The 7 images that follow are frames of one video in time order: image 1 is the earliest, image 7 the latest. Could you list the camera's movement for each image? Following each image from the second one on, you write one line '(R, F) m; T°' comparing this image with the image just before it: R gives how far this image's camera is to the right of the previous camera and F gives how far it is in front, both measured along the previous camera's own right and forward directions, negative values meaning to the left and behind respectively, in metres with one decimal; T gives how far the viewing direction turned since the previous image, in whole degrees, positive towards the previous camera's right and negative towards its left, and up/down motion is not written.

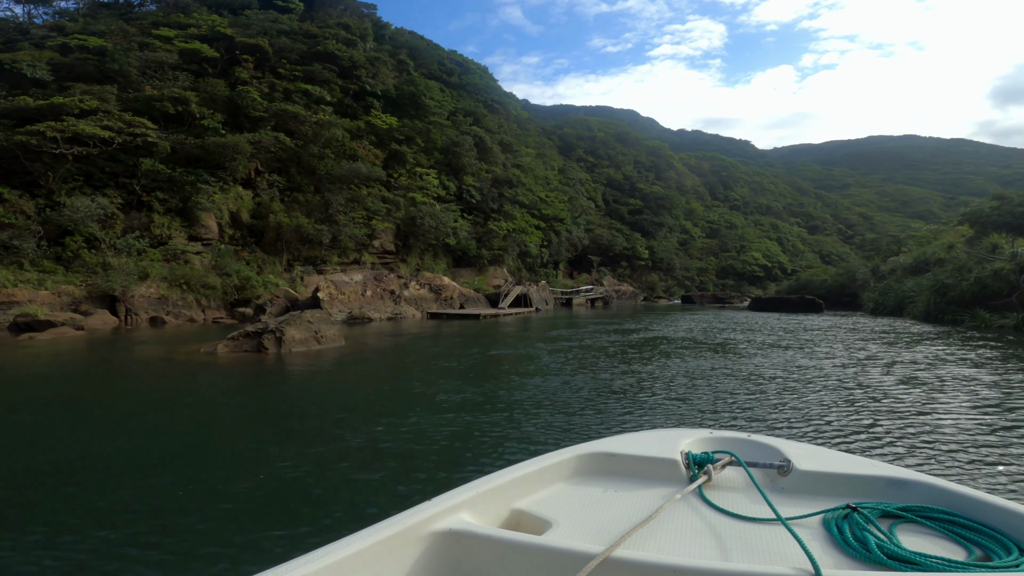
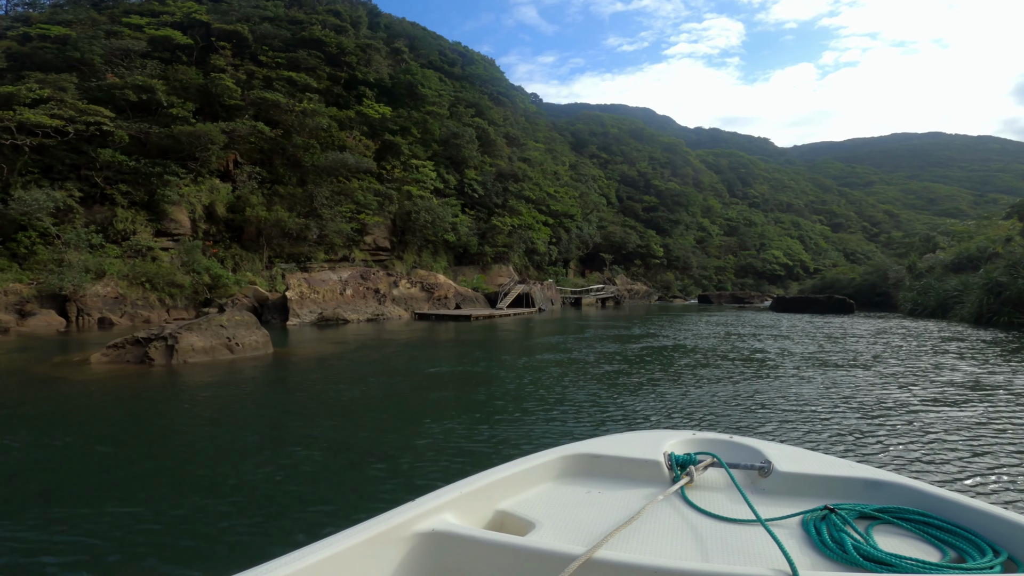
(+0.3, +0.8) m; -2°
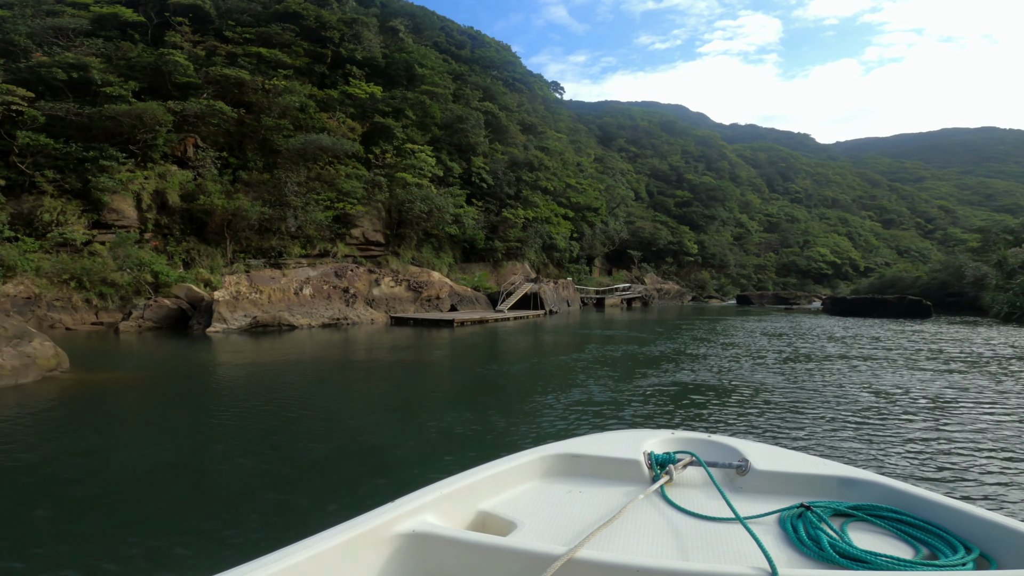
(+0.4, +1.3) m; -4°
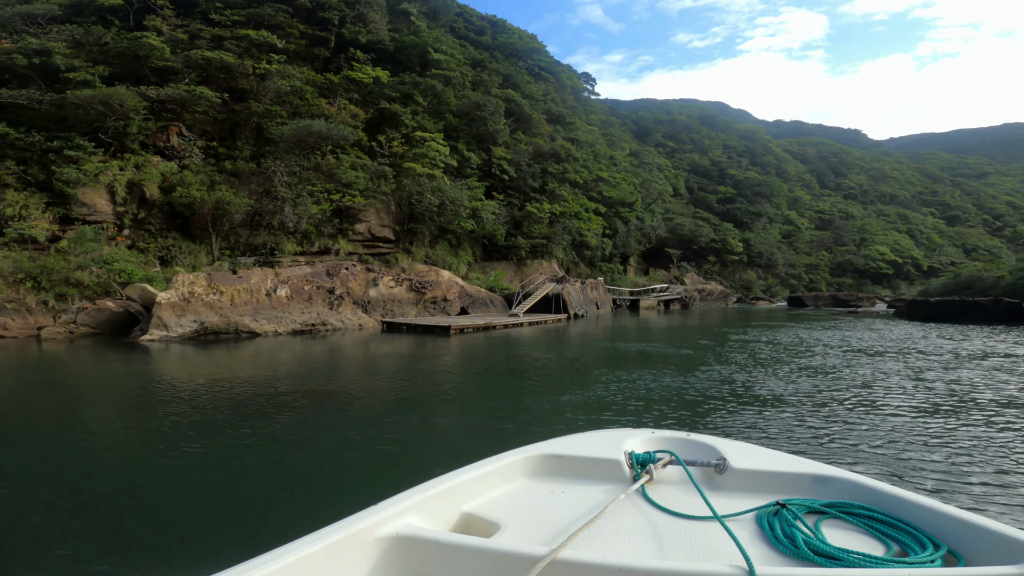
(+0.3, +1.0) m; -4°
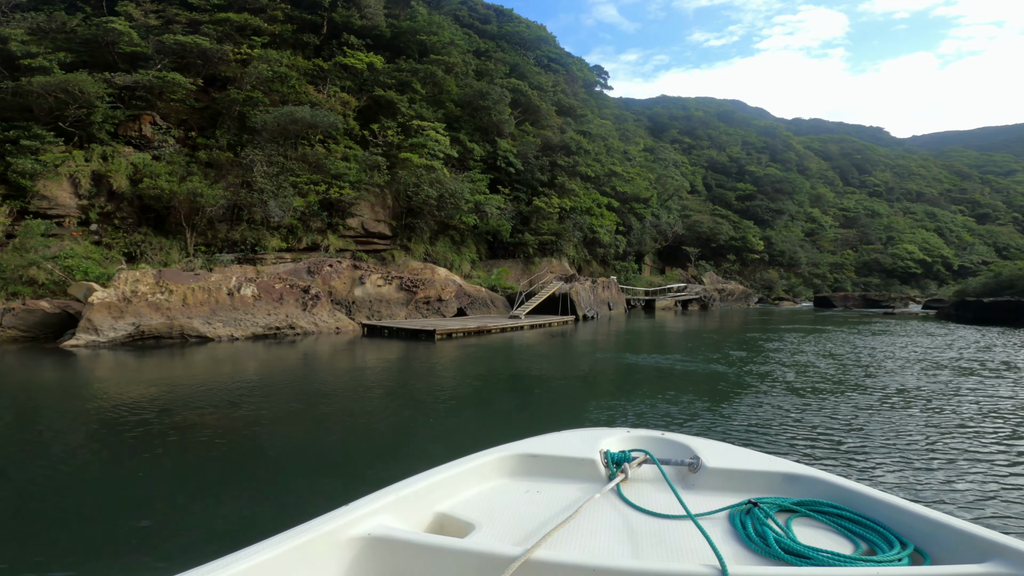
(+0.2, +0.6) m; -2°
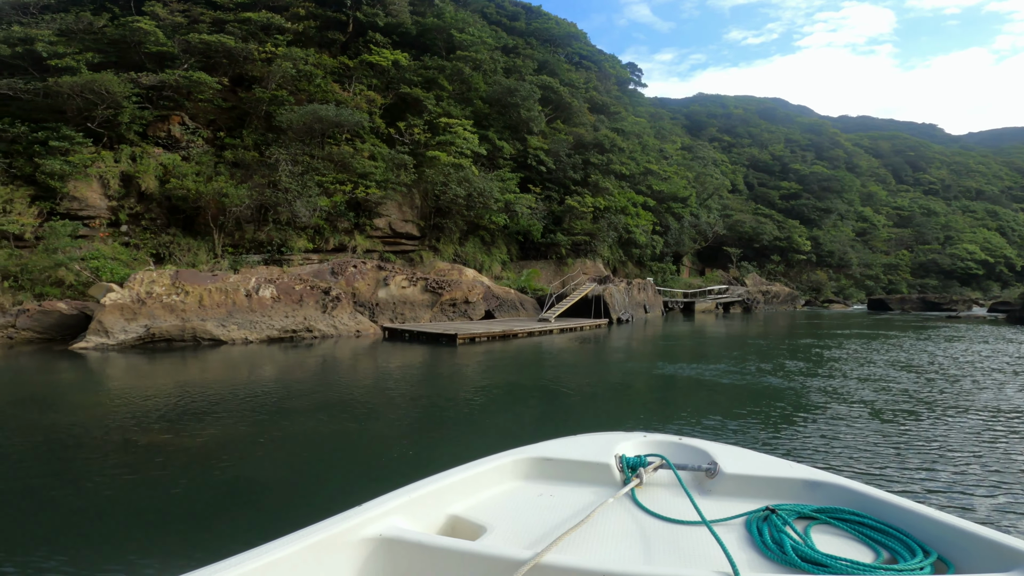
(0.0, +0.3) m; -4°
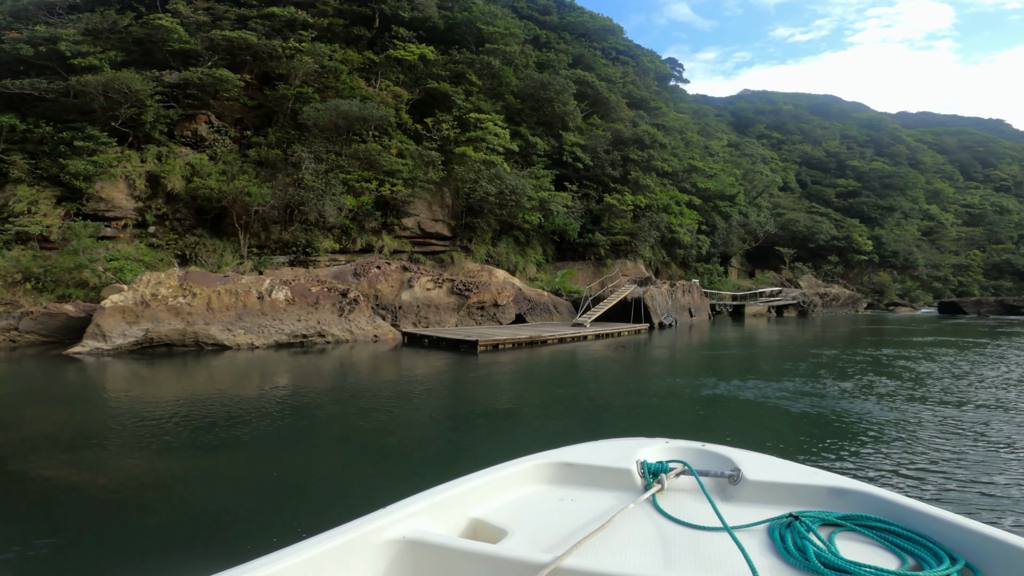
(+0.1, +0.4) m; -5°
